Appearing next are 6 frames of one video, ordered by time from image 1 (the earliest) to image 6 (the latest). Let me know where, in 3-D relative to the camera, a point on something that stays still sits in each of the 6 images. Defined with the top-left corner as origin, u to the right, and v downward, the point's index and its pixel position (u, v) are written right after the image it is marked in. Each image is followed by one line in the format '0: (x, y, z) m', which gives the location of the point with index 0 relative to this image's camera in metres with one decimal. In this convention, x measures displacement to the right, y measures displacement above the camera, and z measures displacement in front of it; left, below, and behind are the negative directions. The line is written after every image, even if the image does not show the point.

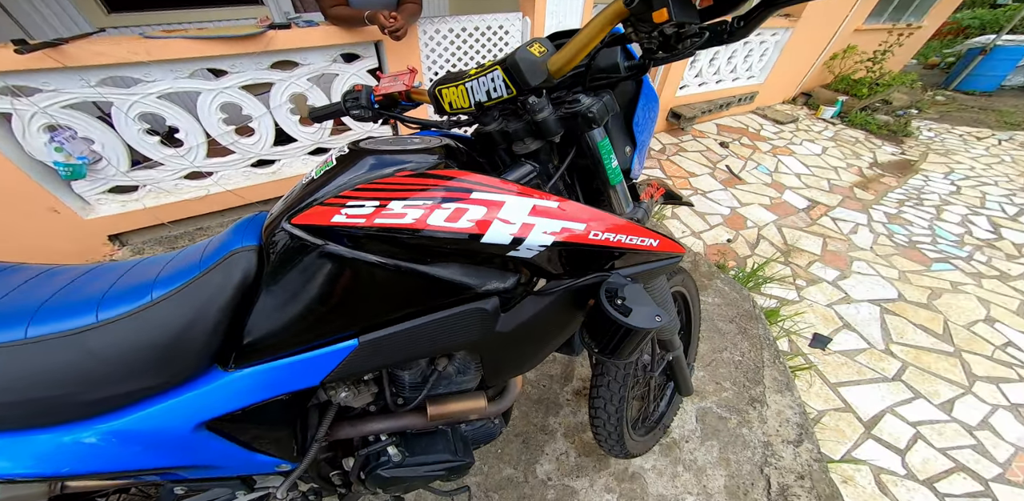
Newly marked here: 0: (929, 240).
0: (+3.7, +0.1, +3.5) m
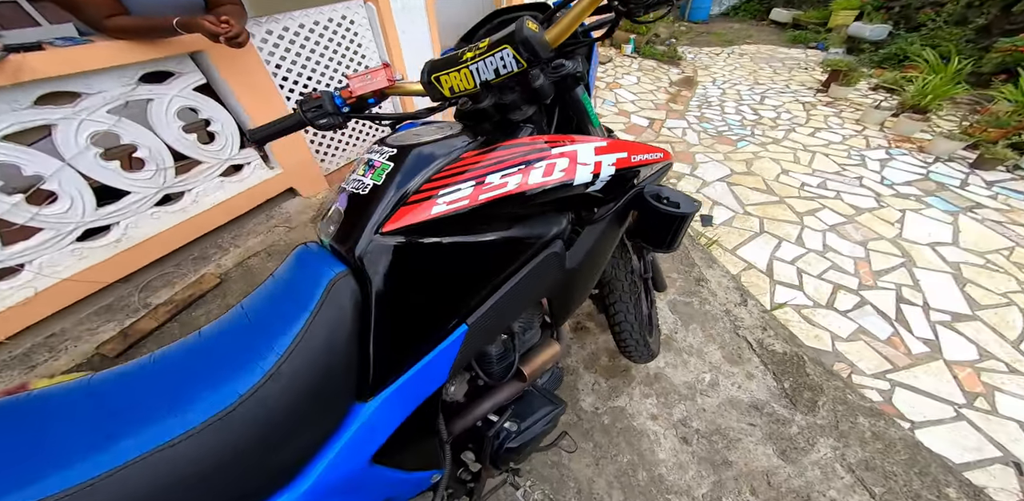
0: (+2.5, +1.4, +4.6) m
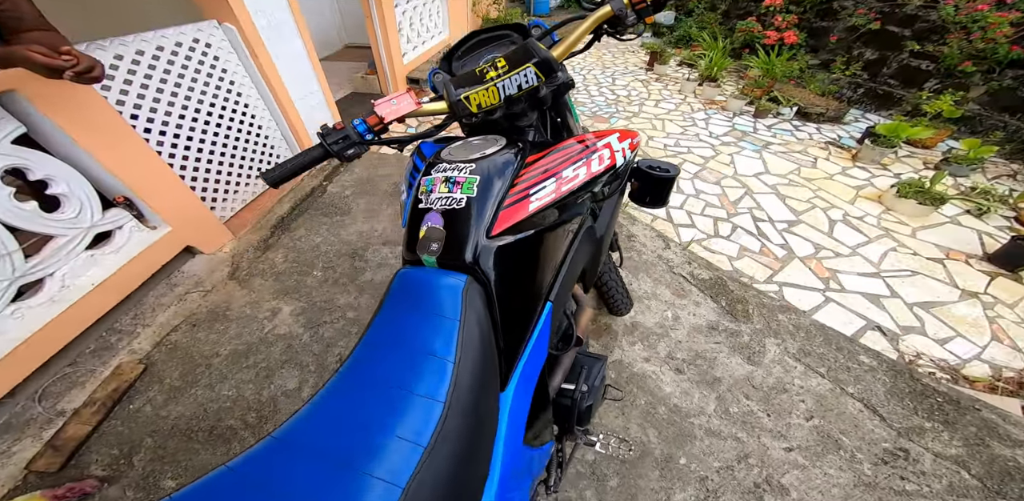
0: (+1.1, +1.9, +5.2) m
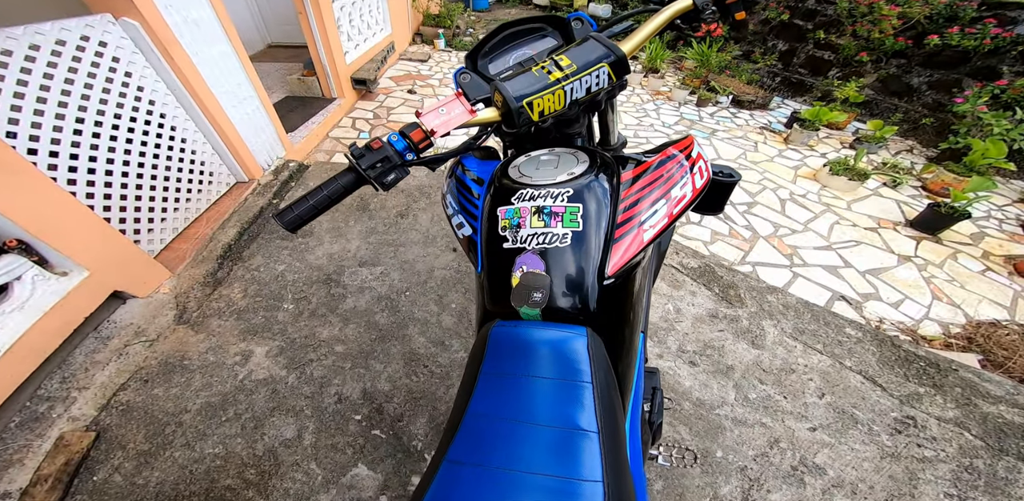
0: (+0.5, +1.9, +5.2) m
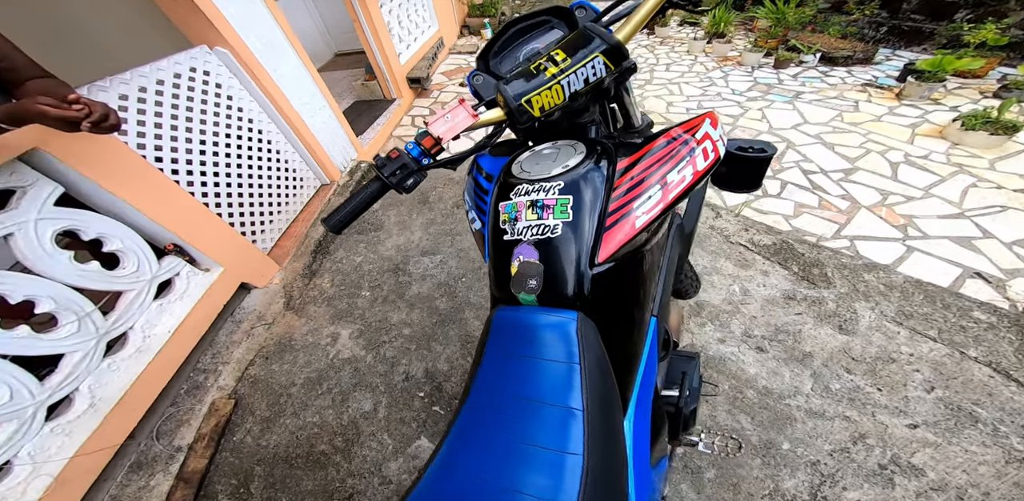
0: (+1.2, +2.2, +5.0) m
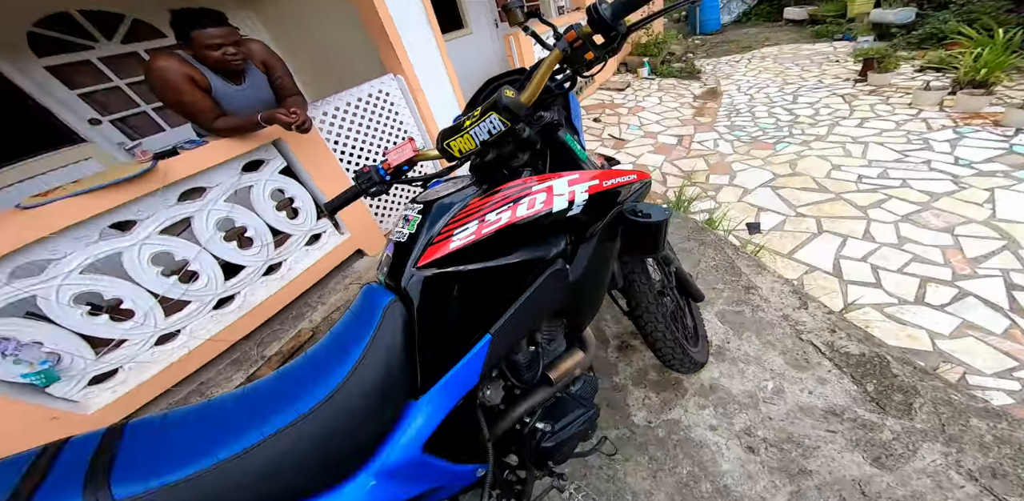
0: (+2.9, +1.3, +4.5) m
